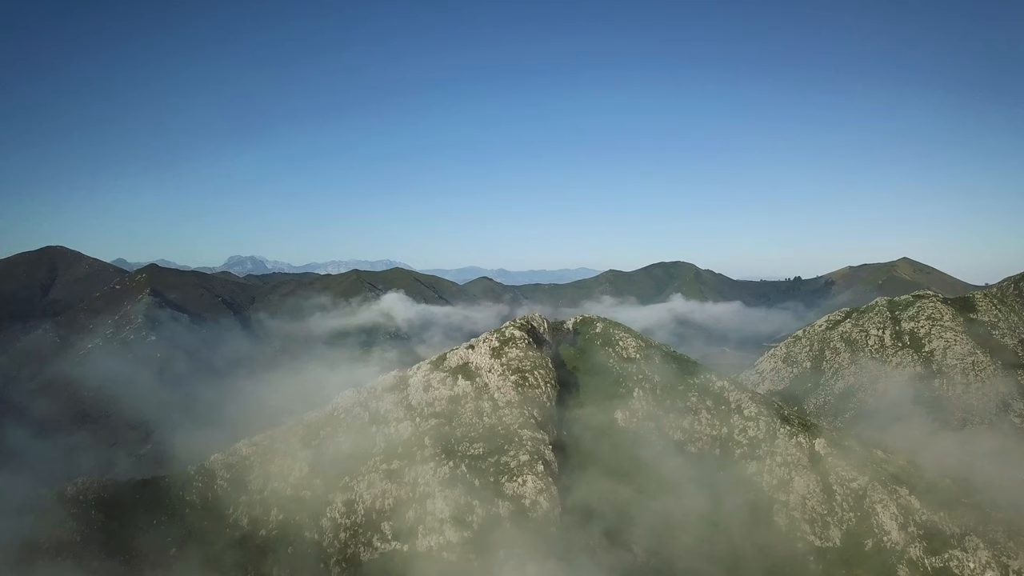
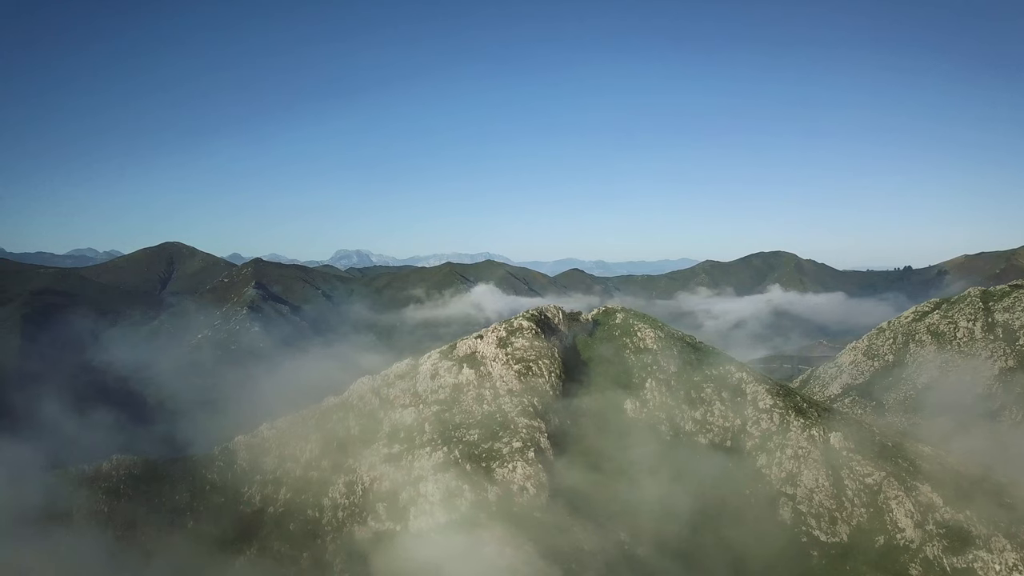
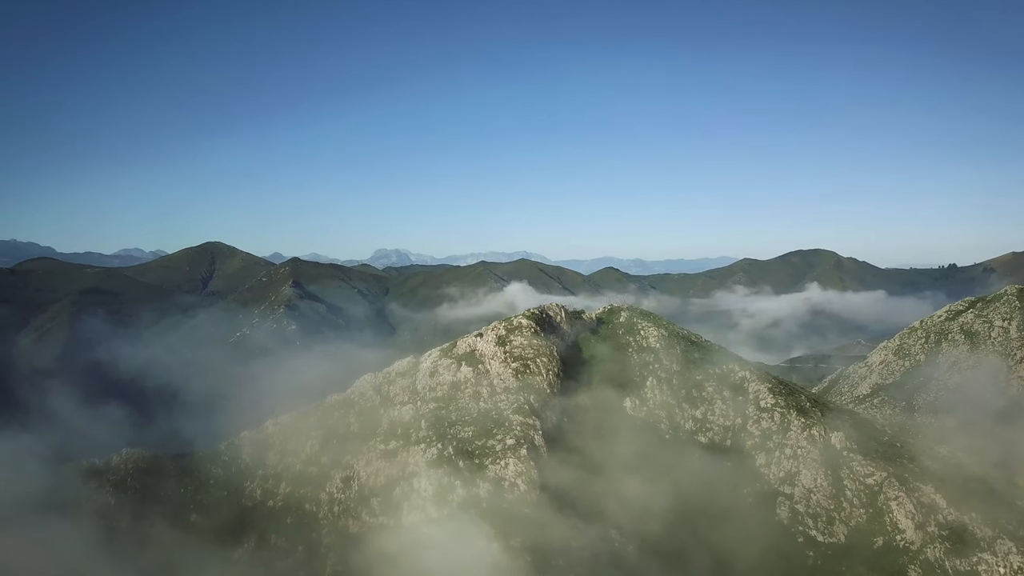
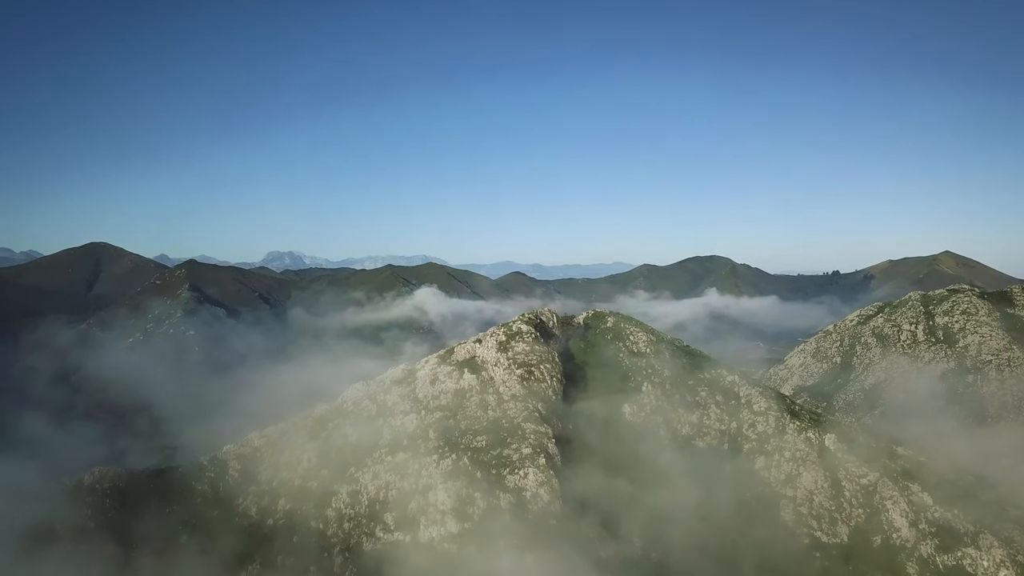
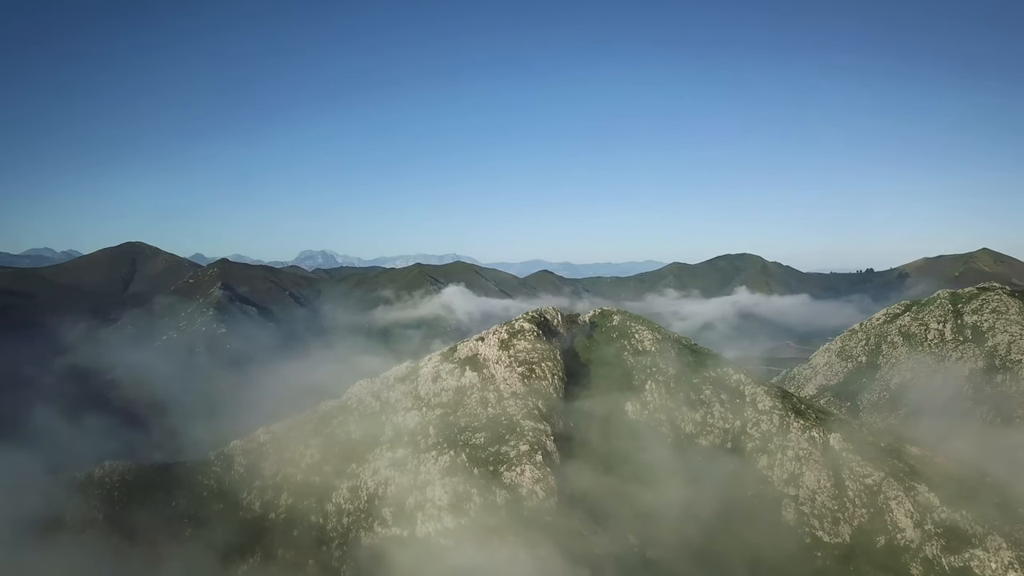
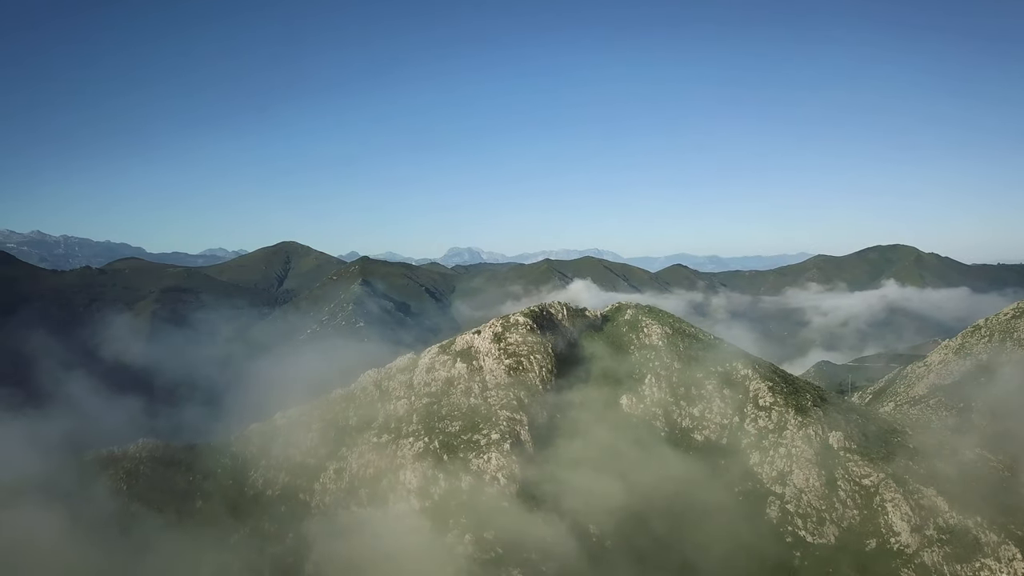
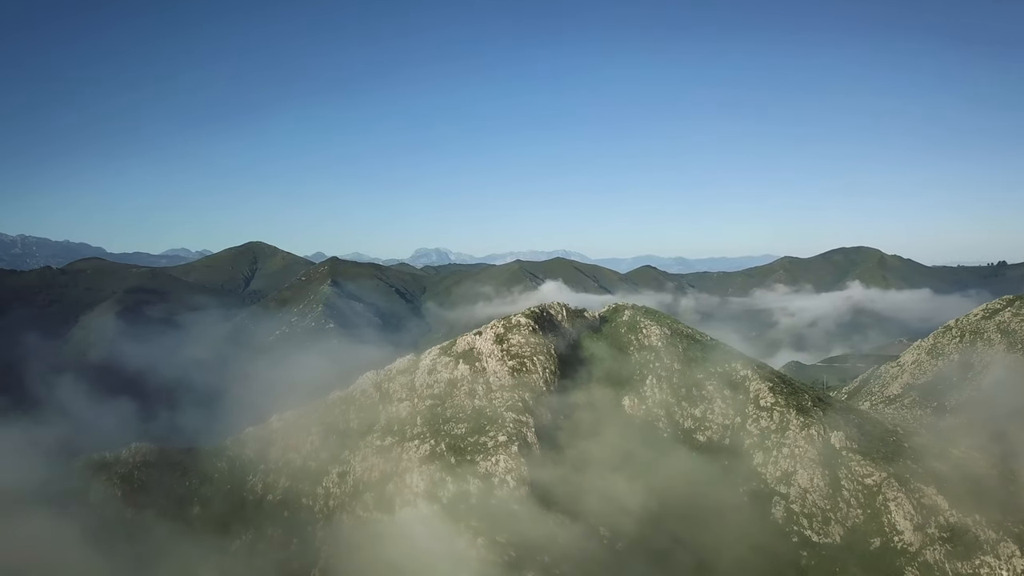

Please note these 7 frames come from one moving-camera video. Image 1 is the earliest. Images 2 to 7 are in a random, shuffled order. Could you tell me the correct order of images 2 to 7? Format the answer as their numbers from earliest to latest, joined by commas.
4, 5, 2, 3, 7, 6
